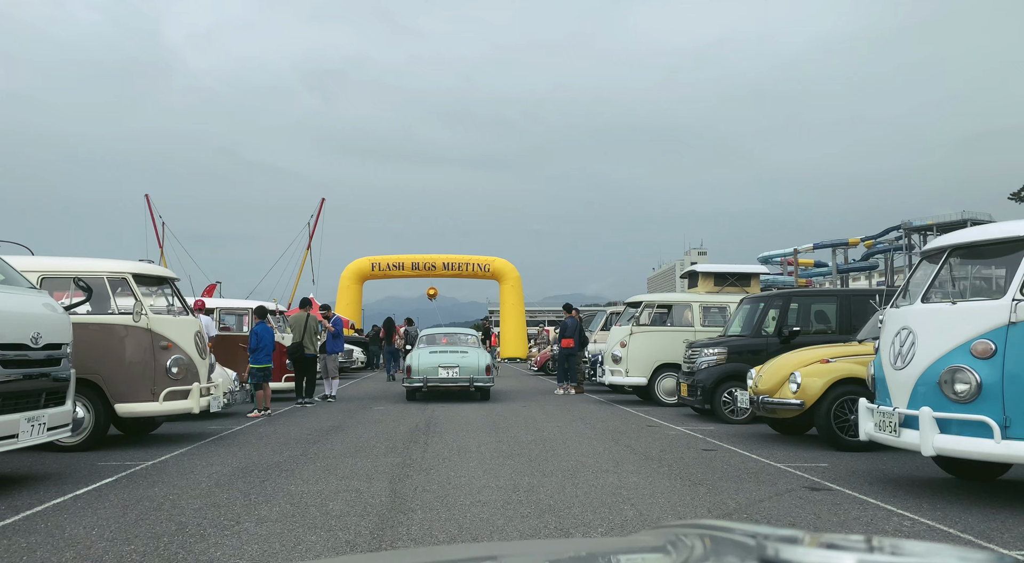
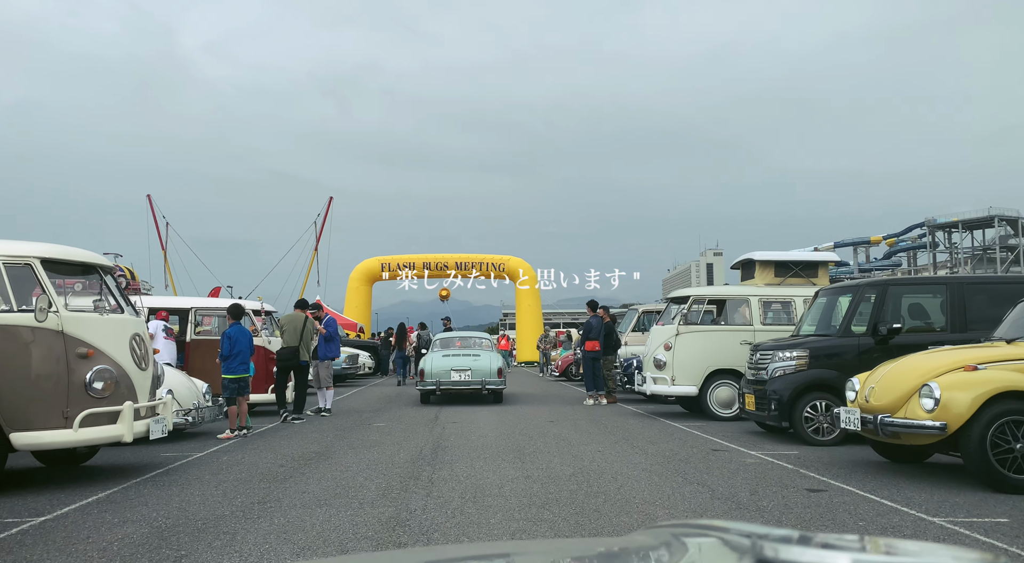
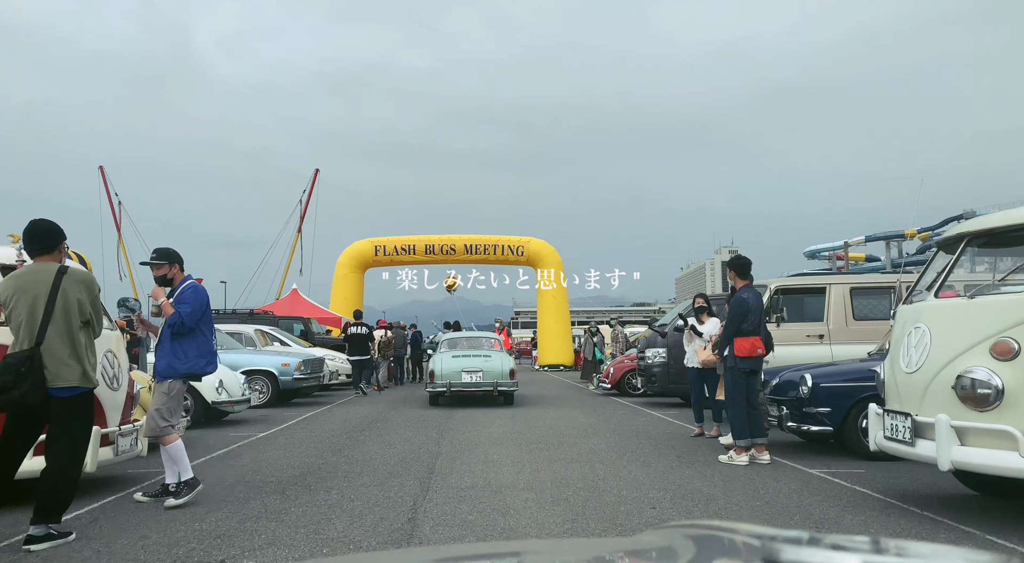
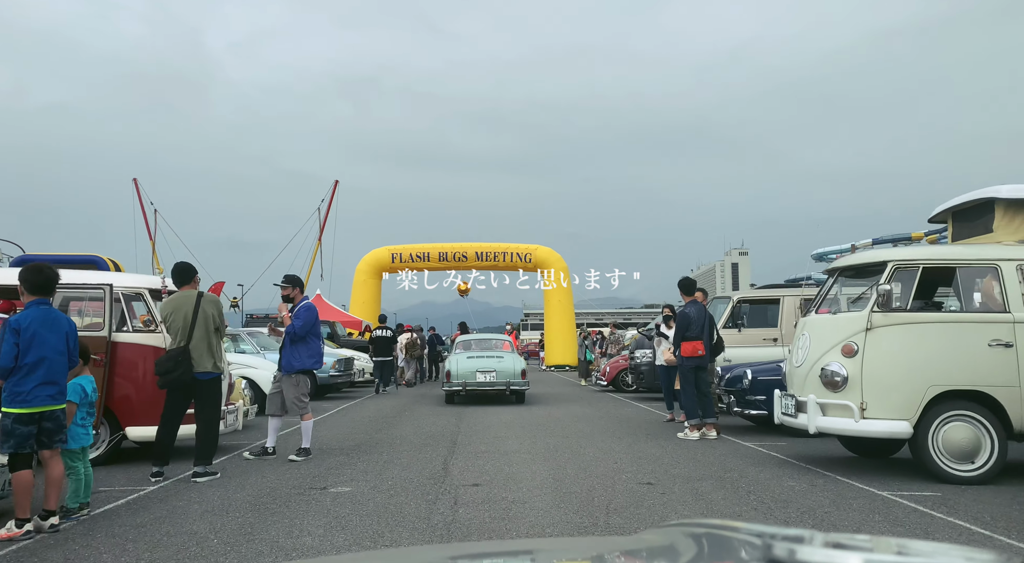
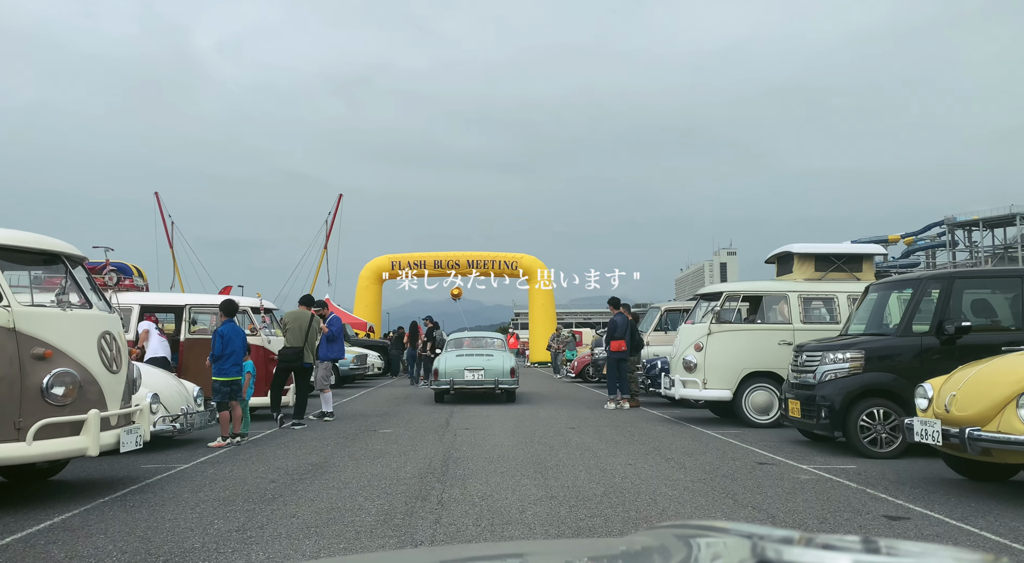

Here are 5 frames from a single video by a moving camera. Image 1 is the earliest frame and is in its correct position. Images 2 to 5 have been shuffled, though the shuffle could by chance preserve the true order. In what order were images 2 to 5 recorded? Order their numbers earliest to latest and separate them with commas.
2, 5, 4, 3
